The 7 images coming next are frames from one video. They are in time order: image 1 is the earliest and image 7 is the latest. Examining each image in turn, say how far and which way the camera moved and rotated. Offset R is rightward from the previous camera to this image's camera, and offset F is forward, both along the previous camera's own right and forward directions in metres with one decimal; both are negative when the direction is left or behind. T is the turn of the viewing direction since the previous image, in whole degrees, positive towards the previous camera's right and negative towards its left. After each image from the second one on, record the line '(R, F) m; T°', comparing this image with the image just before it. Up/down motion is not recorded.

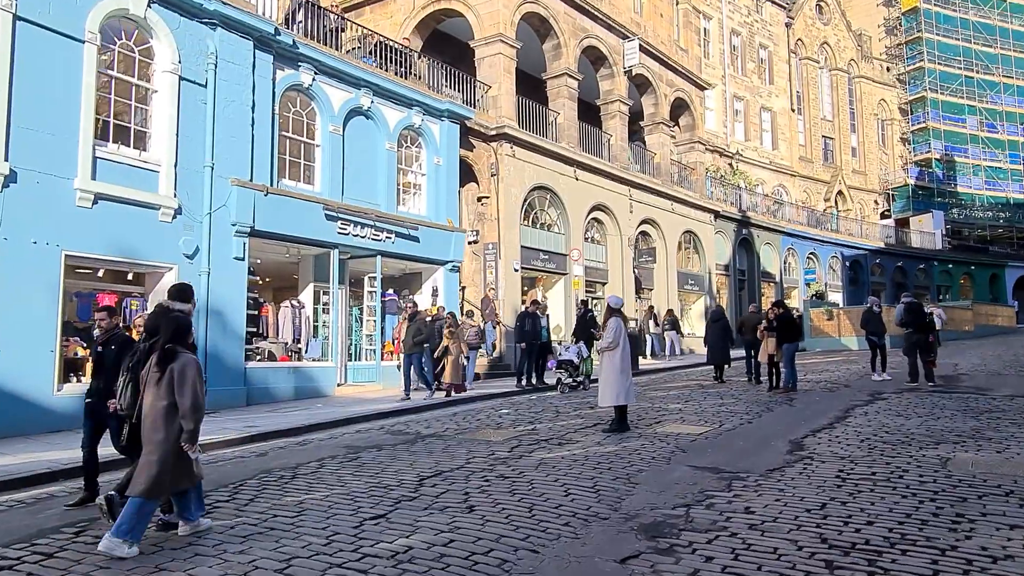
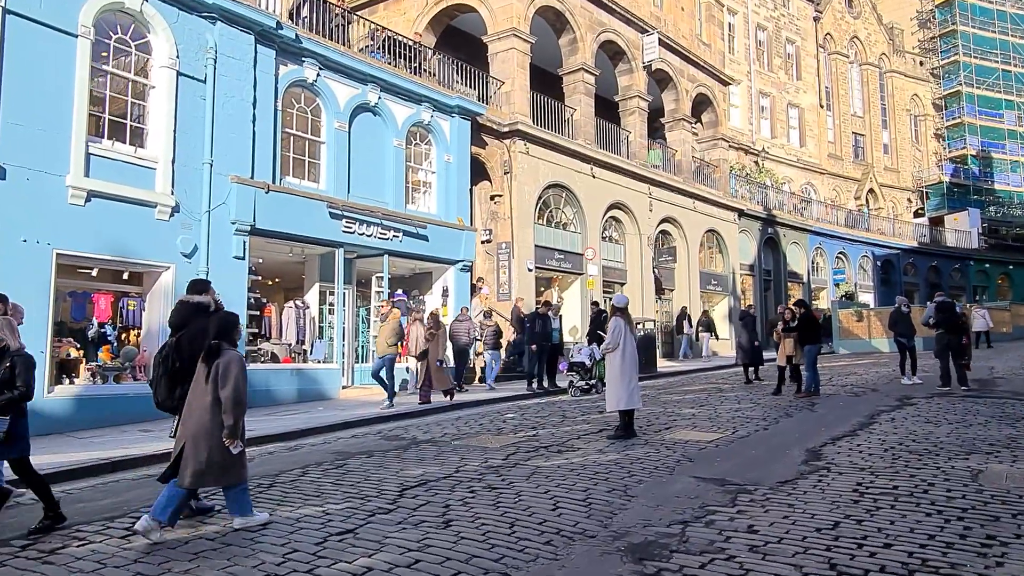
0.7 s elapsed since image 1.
(+0.4, +0.5) m; -2°
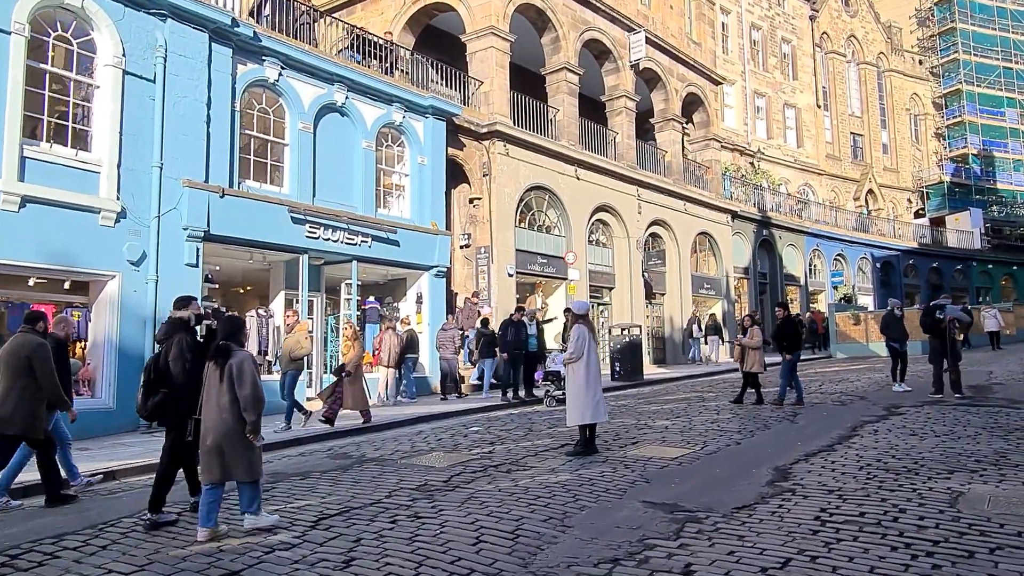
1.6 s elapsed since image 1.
(+0.7, +0.6) m; 0°
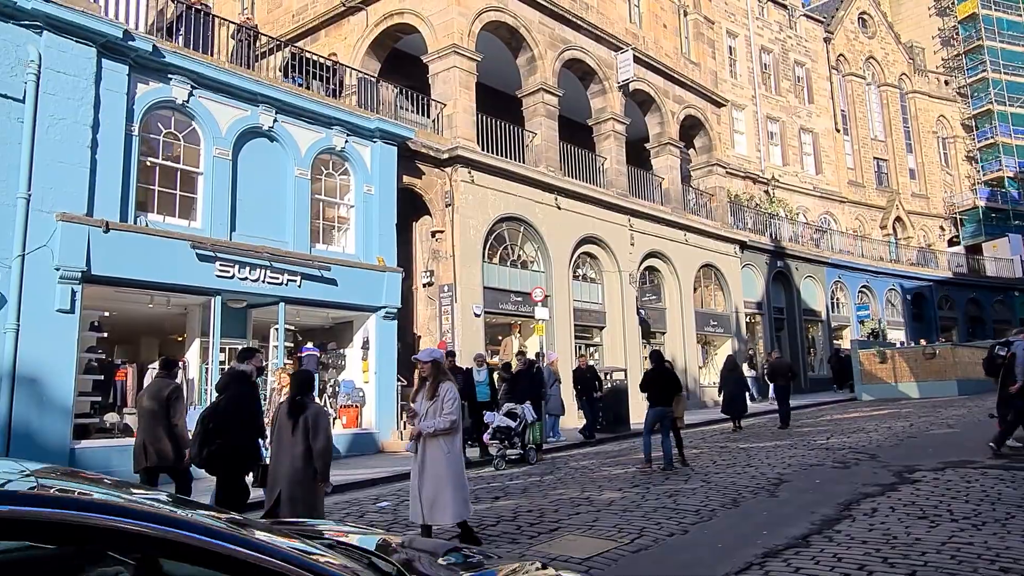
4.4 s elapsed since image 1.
(+1.6, +2.1) m; -3°
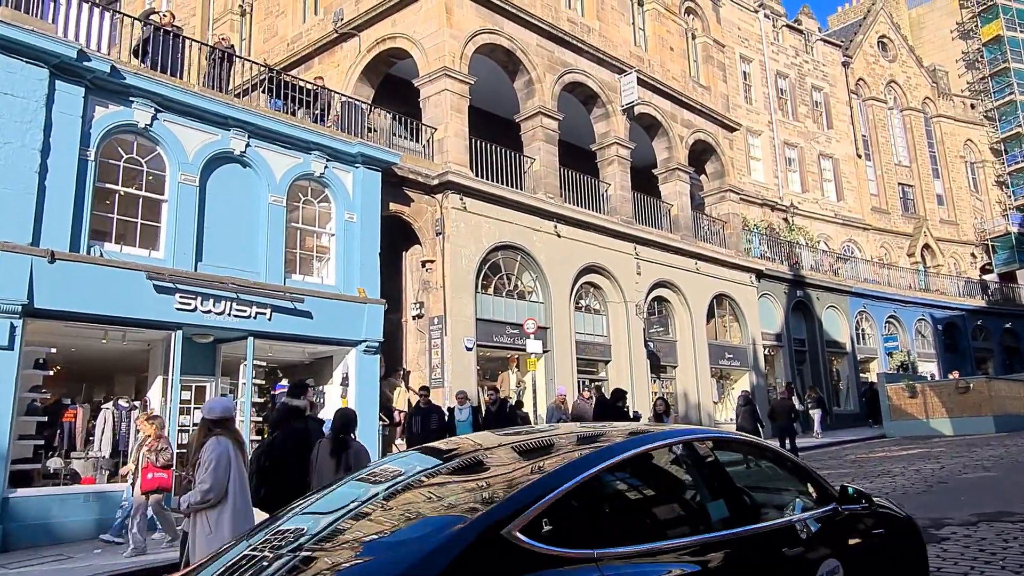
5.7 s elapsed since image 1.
(+0.7, +1.0) m; -2°
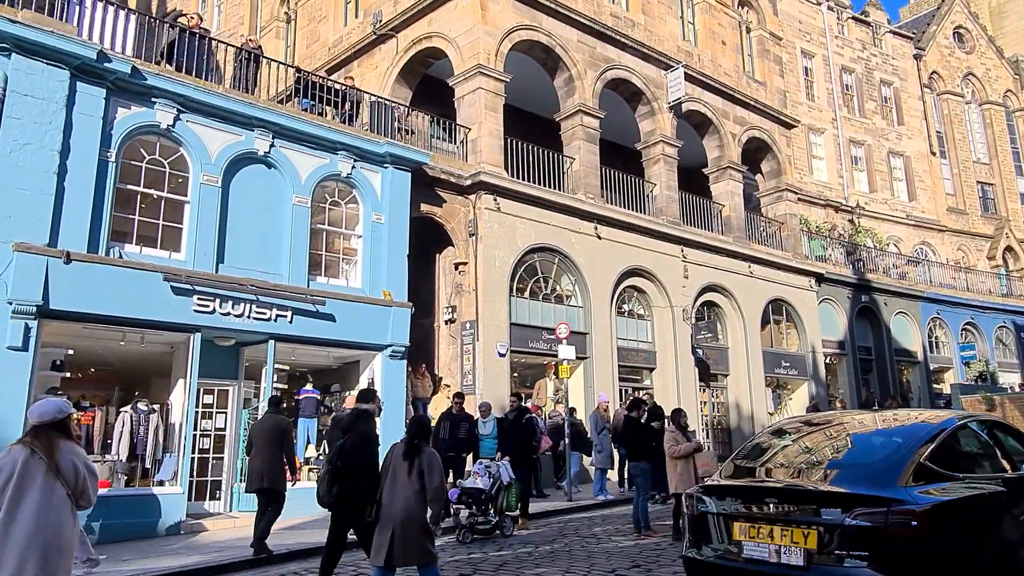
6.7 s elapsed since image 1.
(+0.6, +0.6) m; -5°
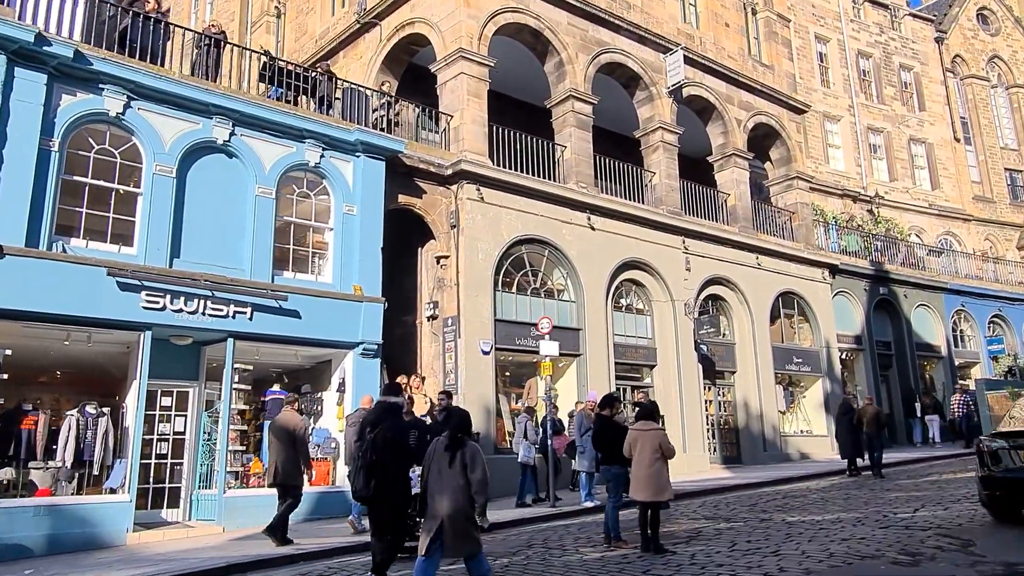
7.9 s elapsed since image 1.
(+0.9, +0.9) m; -2°
